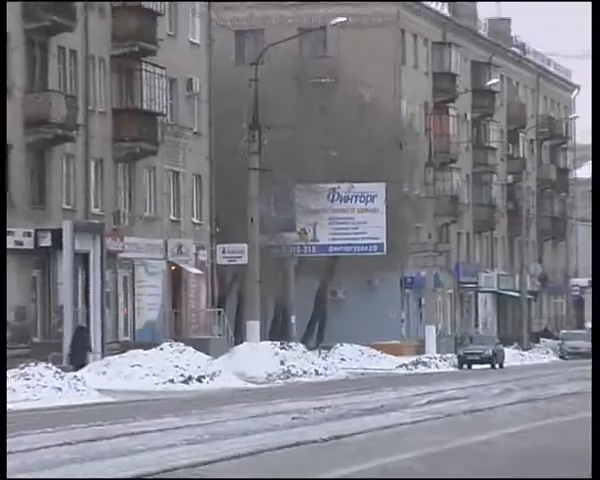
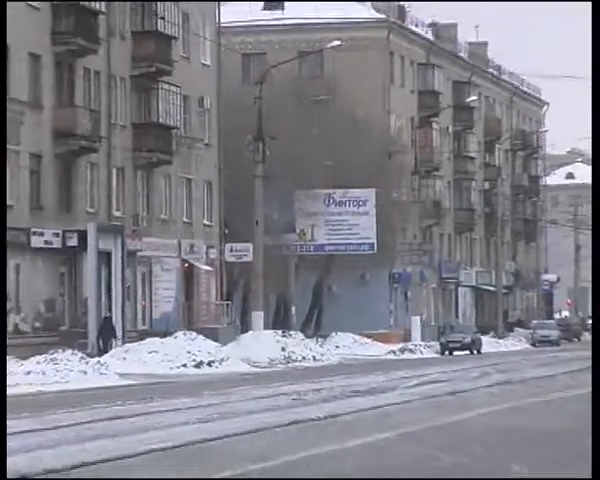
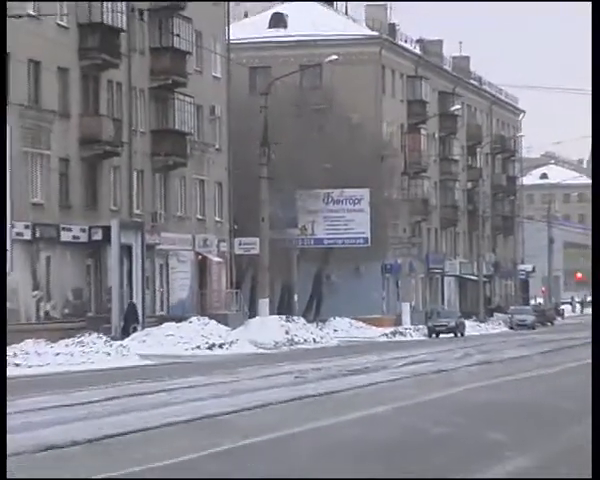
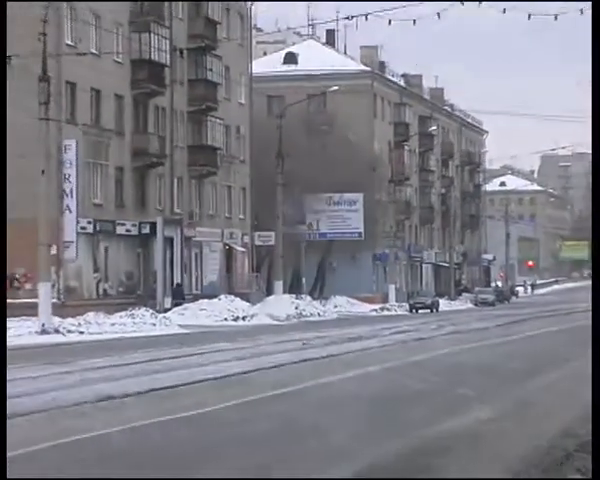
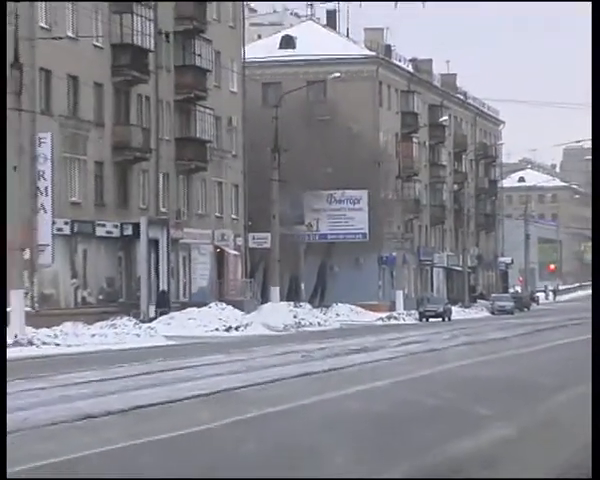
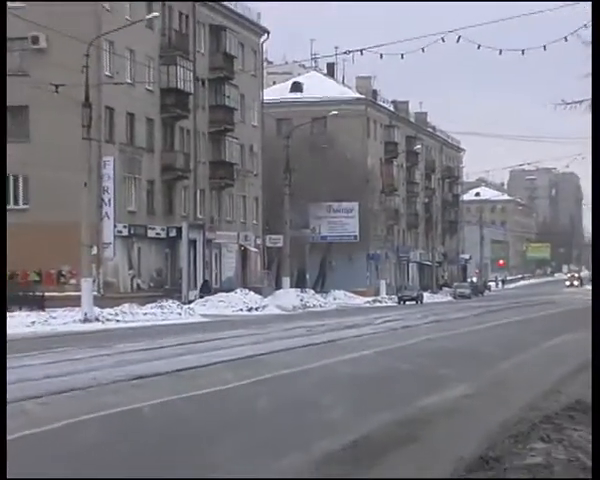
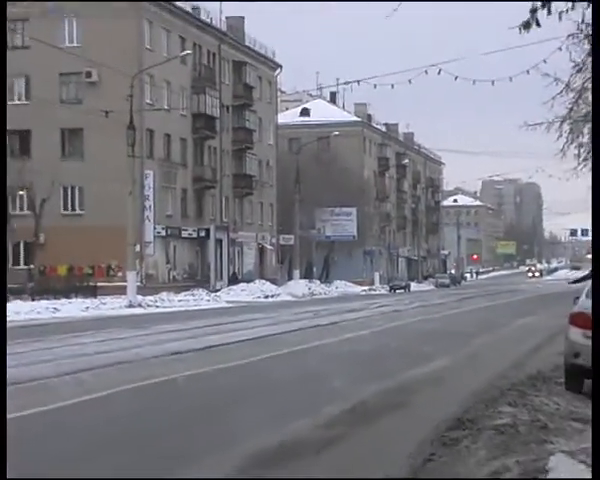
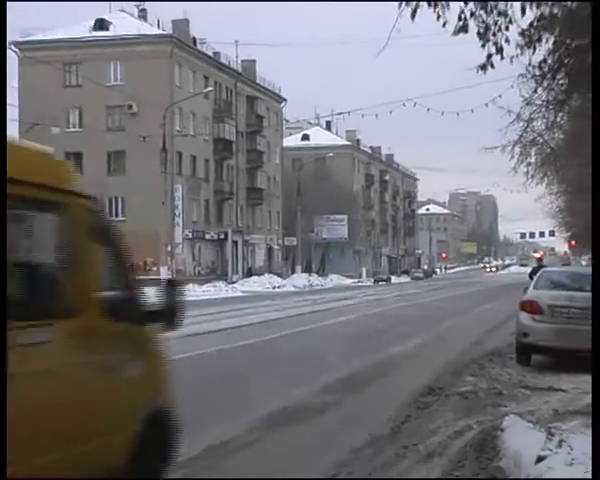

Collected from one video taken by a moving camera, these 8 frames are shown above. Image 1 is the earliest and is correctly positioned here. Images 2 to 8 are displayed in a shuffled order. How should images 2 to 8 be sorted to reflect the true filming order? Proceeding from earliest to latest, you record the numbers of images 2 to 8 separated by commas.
2, 3, 5, 4, 6, 7, 8
